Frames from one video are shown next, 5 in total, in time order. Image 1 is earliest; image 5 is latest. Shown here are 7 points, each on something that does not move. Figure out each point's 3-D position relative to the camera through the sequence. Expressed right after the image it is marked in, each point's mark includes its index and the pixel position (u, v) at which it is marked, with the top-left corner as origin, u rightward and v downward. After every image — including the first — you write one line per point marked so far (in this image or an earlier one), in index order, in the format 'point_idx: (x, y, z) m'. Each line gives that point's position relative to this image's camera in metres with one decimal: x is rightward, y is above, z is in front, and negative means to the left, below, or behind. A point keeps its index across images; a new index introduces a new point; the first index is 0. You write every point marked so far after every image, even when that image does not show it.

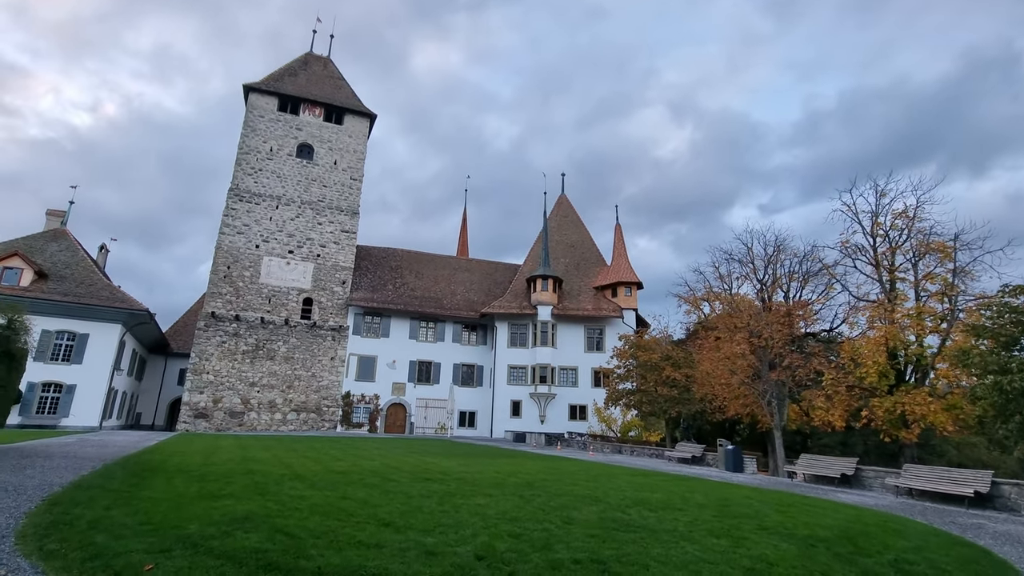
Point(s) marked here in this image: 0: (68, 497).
0: (-5.6, -2.7, +6.4) m
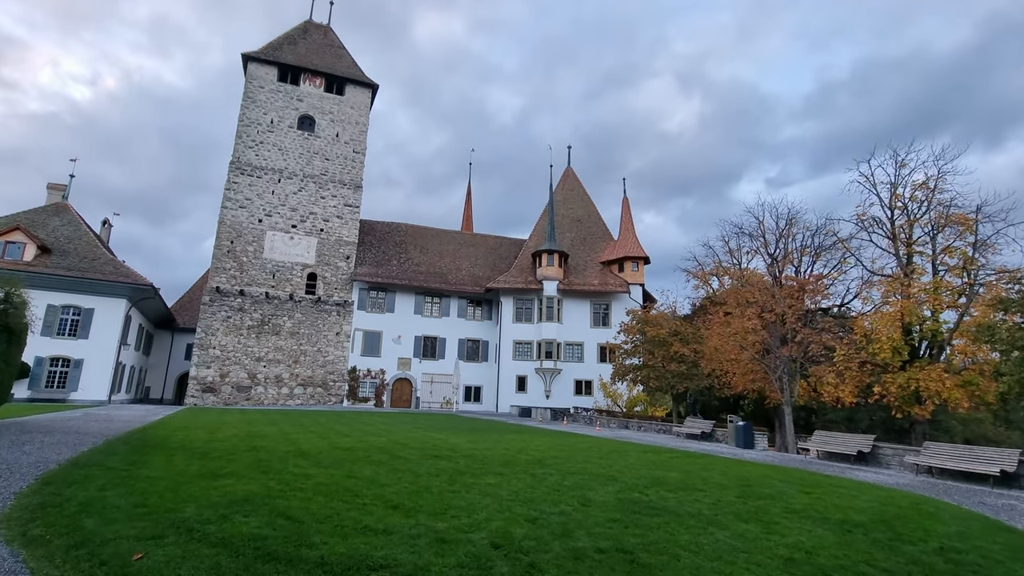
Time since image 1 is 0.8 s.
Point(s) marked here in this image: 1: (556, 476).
0: (-5.5, -2.3, +6.1) m
1: (+0.7, -2.9, +7.8) m
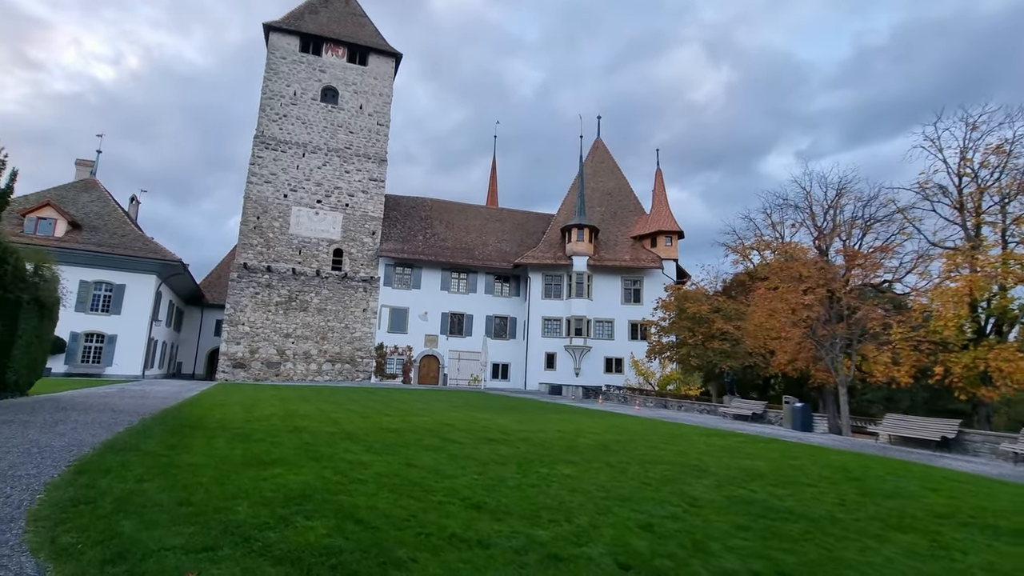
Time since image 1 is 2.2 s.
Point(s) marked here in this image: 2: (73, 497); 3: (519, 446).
0: (-4.5, -1.9, +5.4) m
1: (+1.8, -2.5, +7.0) m
2: (-3.8, -1.8, +4.4) m
3: (+0.1, -2.7, +8.6) m
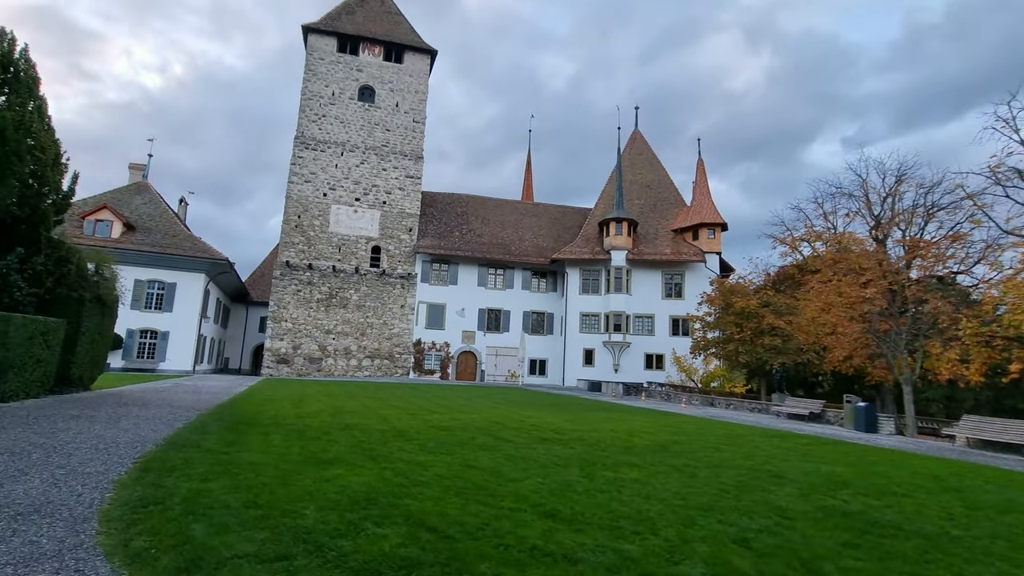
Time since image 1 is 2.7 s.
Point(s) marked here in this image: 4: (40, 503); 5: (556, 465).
0: (-3.8, -1.9, +5.4) m
1: (+2.6, -2.4, +6.5) m
2: (-3.2, -1.8, +4.3) m
3: (+1.0, -2.6, +8.2) m
4: (-3.8, -1.8, +4.1) m
5: (+0.6, -2.3, +6.5) m
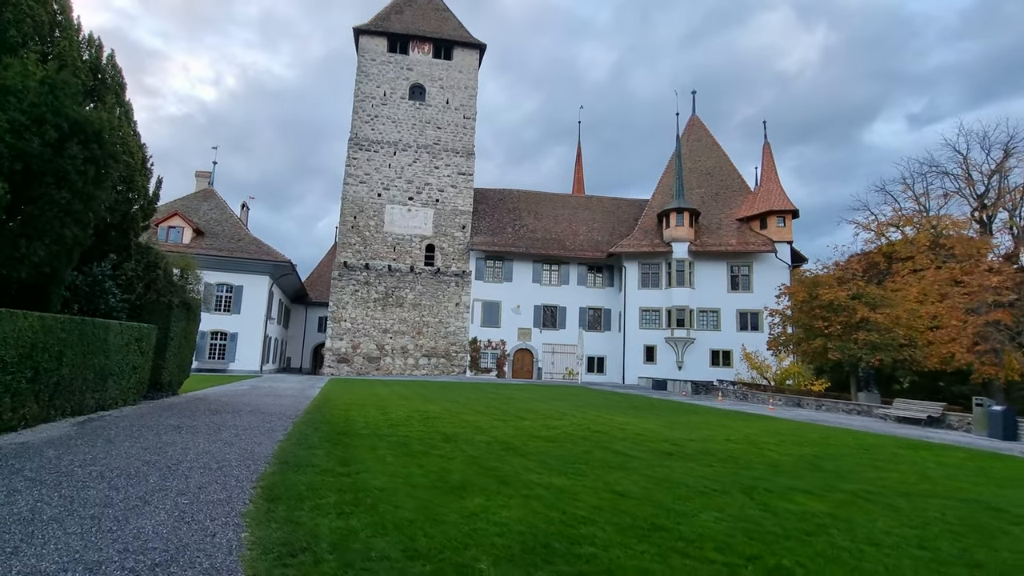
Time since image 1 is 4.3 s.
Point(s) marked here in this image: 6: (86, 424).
0: (-2.2, -1.9, +4.8) m
1: (+4.2, -2.3, +5.4) m
2: (-1.7, -1.8, +3.7) m
3: (+2.9, -2.5, +7.2) m
4: (-2.4, -1.8, +3.5) m
5: (+2.3, -2.3, +5.6) m
6: (-6.5, -2.1, +7.7) m
